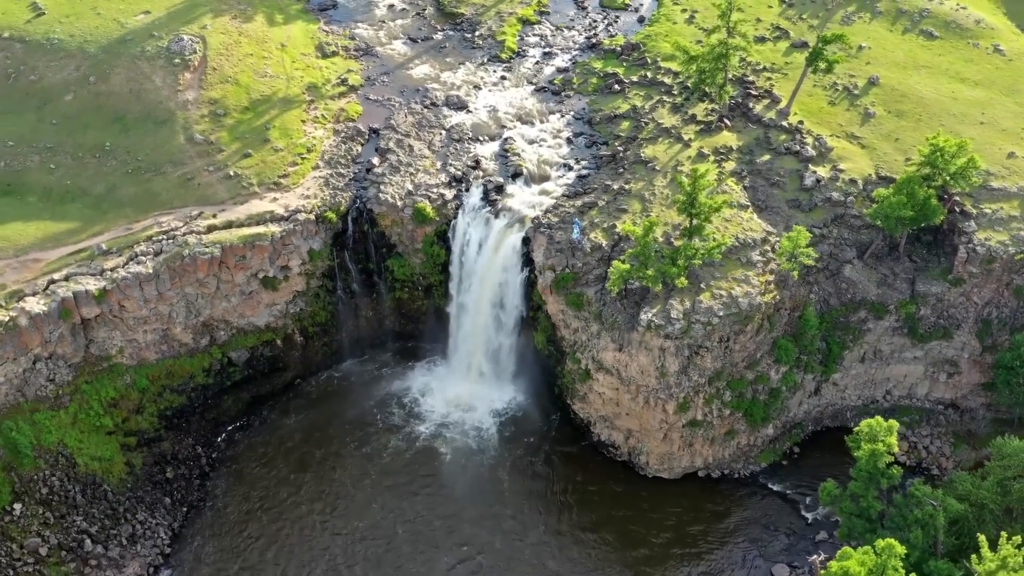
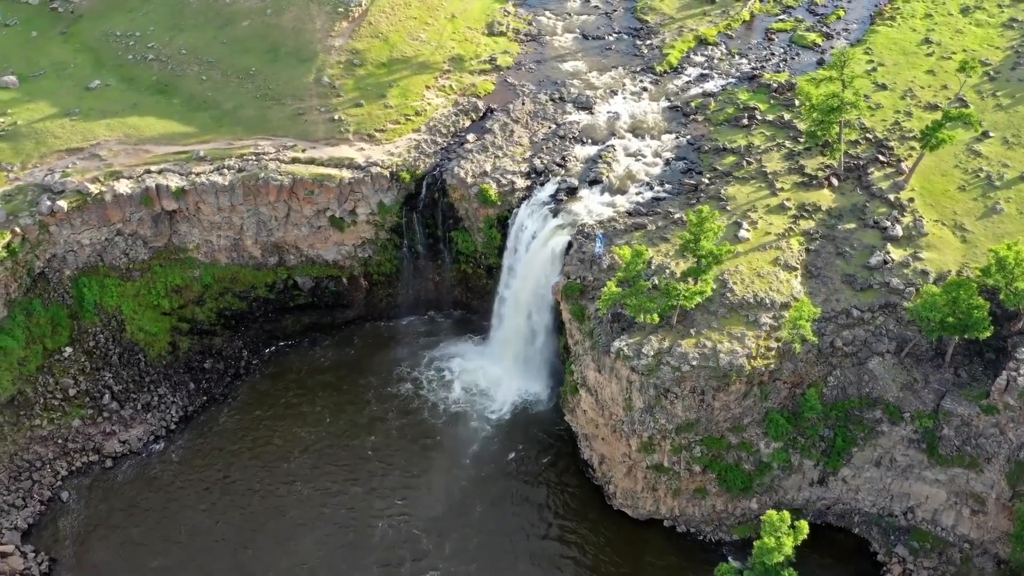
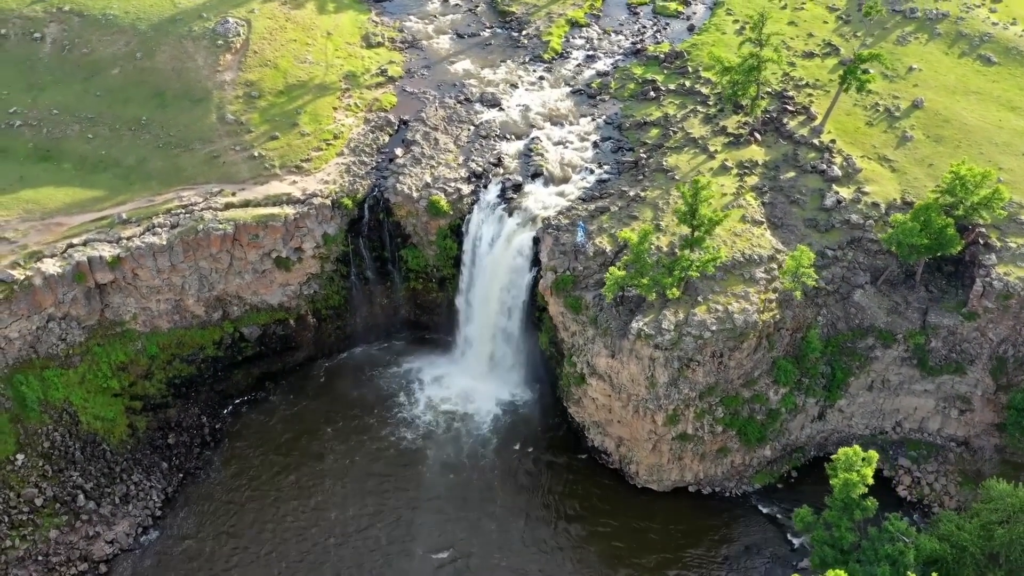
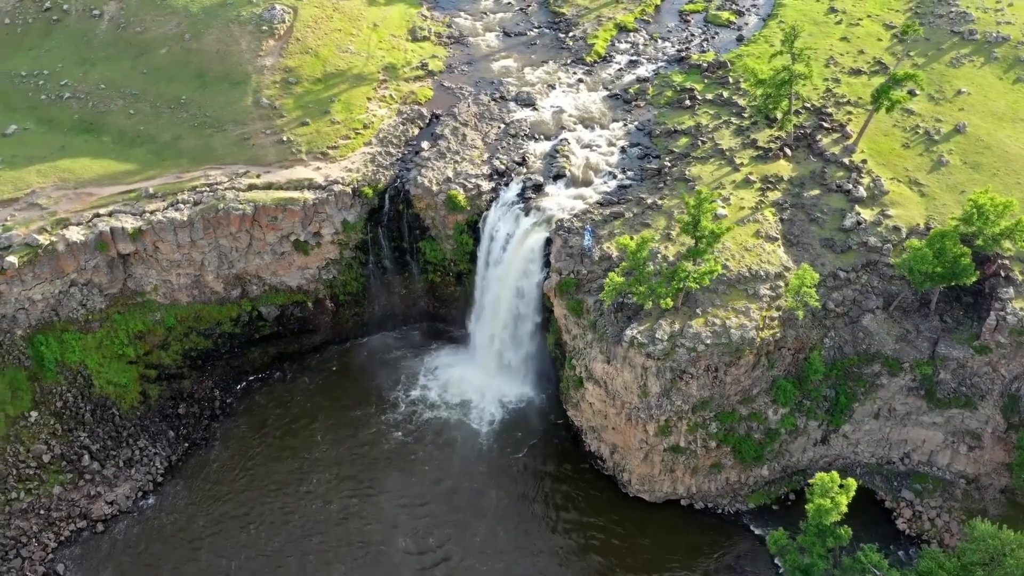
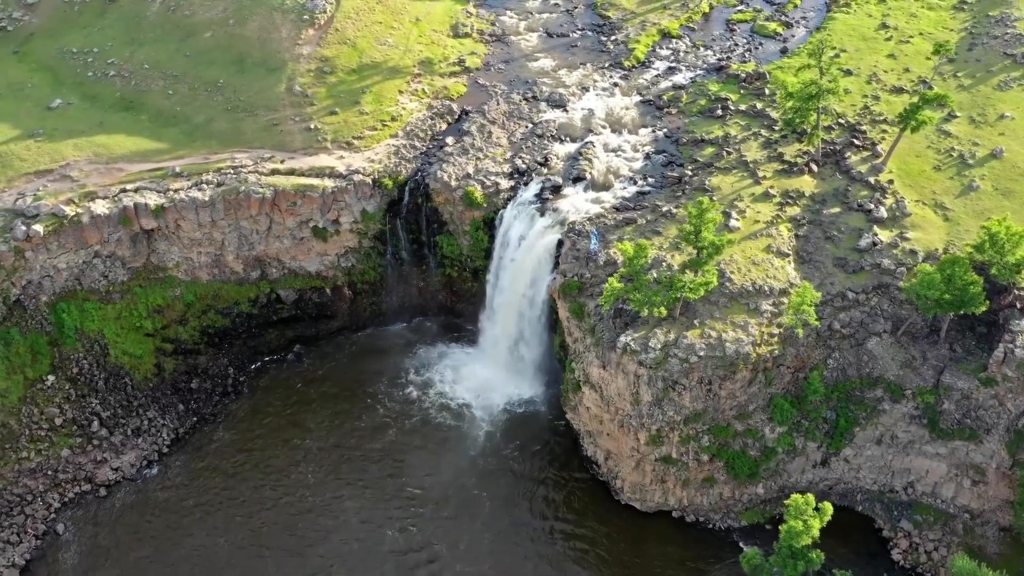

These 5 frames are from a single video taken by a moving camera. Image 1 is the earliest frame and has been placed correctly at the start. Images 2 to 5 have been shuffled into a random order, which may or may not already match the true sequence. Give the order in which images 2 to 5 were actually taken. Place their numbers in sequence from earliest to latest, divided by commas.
3, 4, 5, 2
